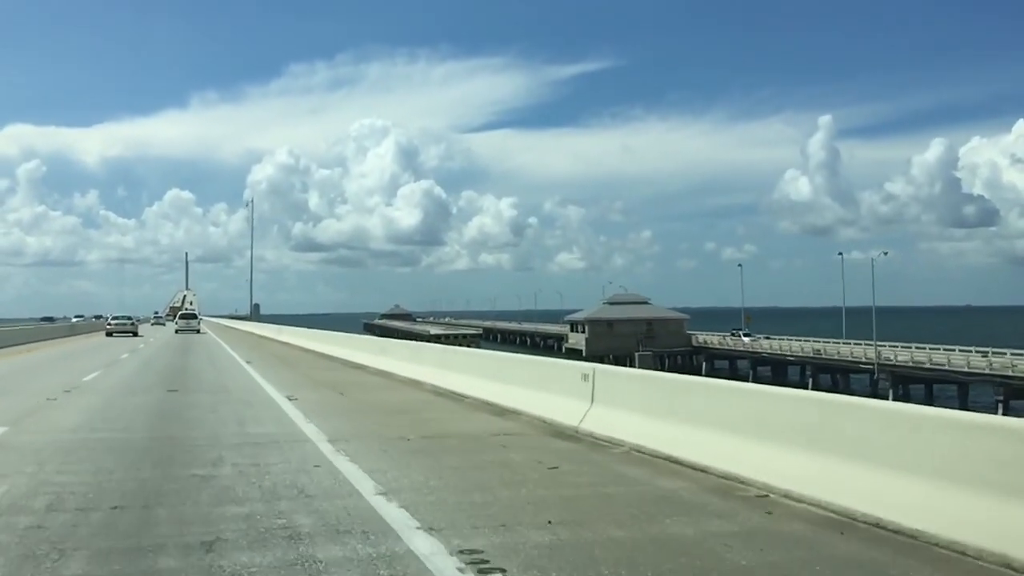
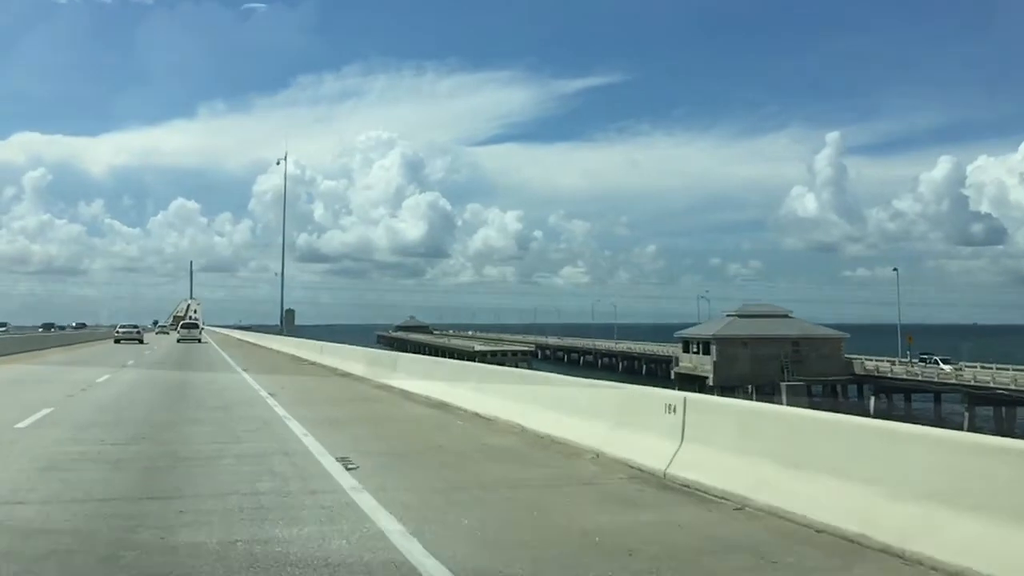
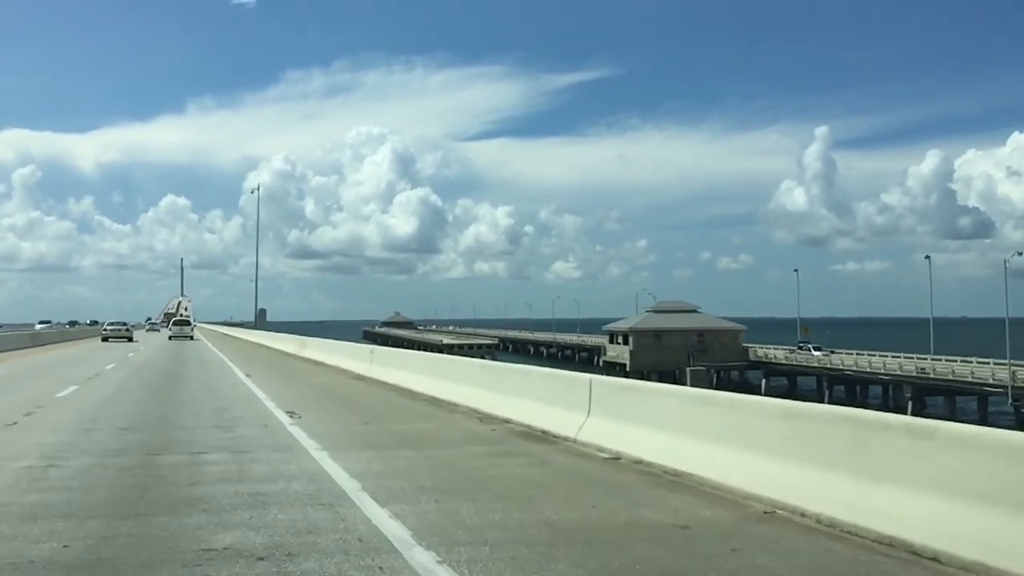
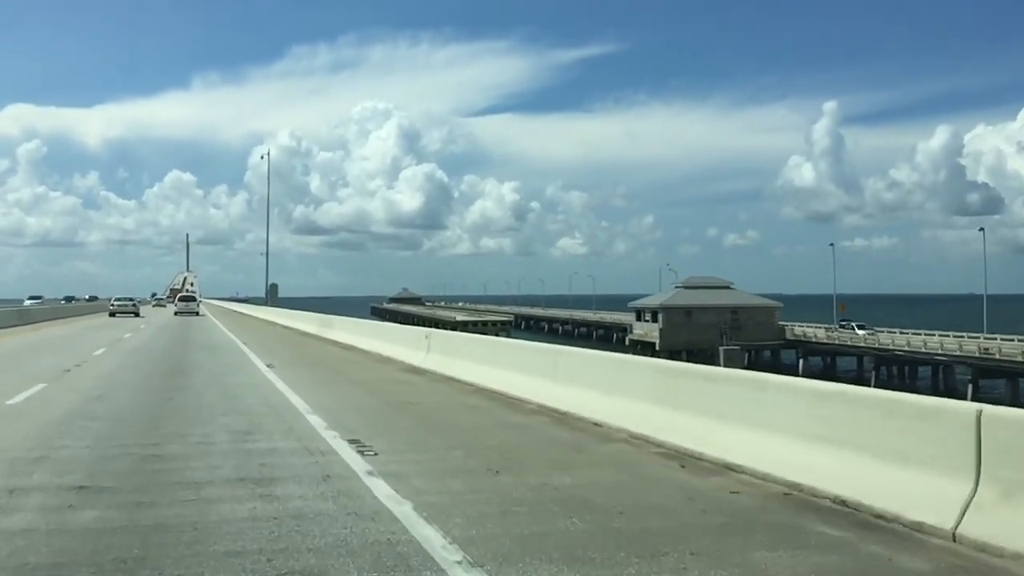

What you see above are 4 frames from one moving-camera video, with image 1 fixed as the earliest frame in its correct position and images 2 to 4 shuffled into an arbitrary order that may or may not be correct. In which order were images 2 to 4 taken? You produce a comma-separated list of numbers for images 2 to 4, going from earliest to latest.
3, 4, 2
